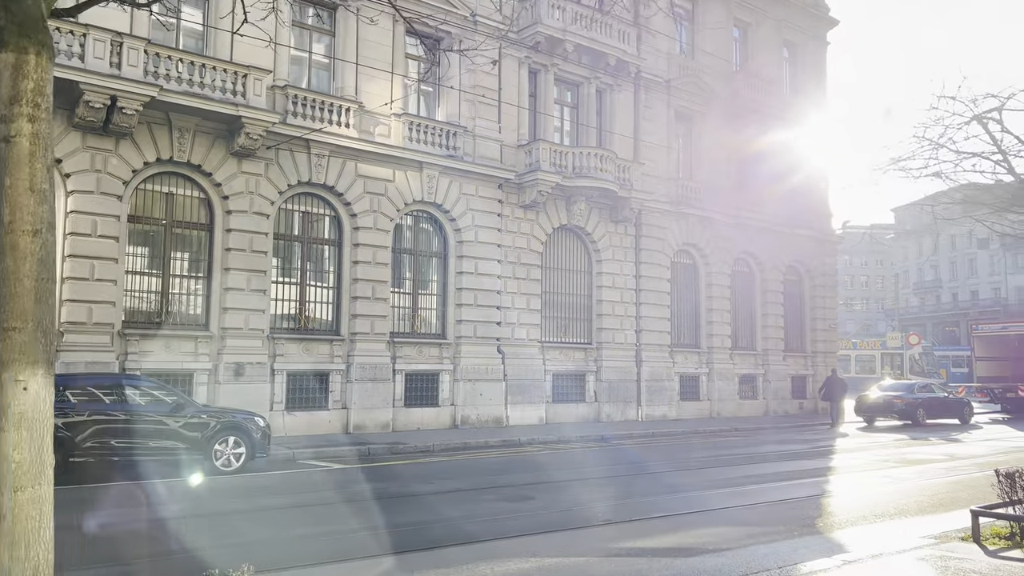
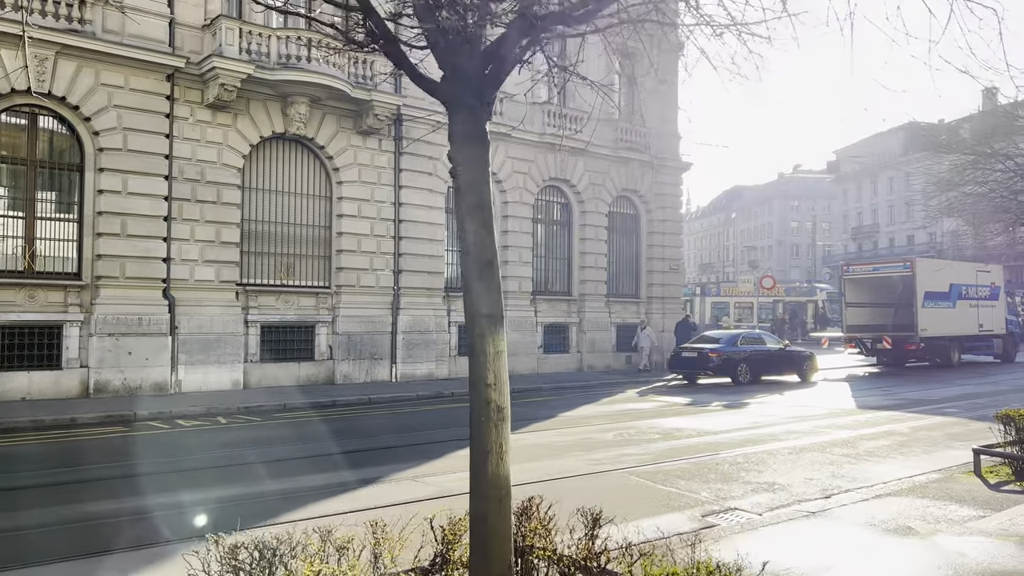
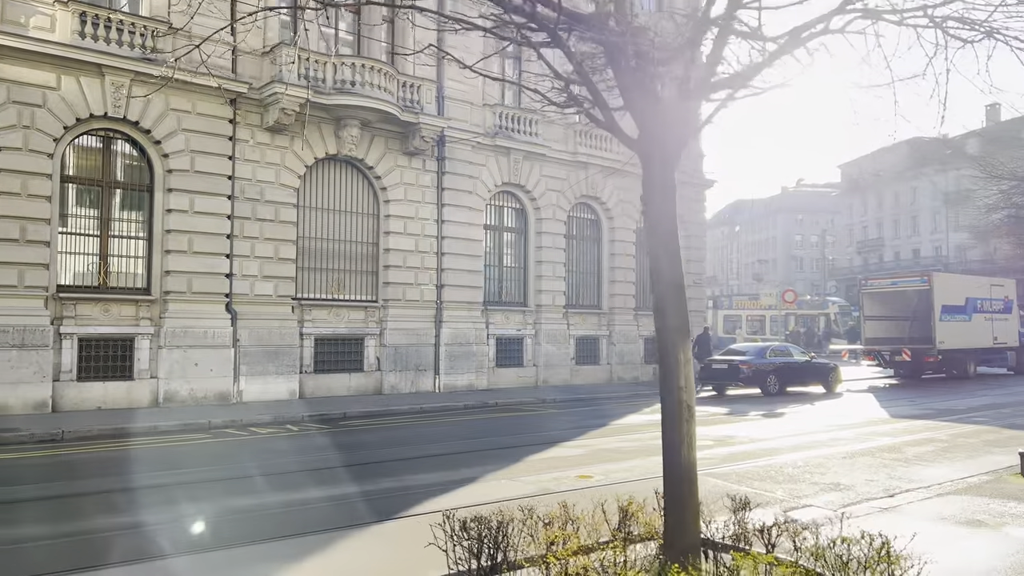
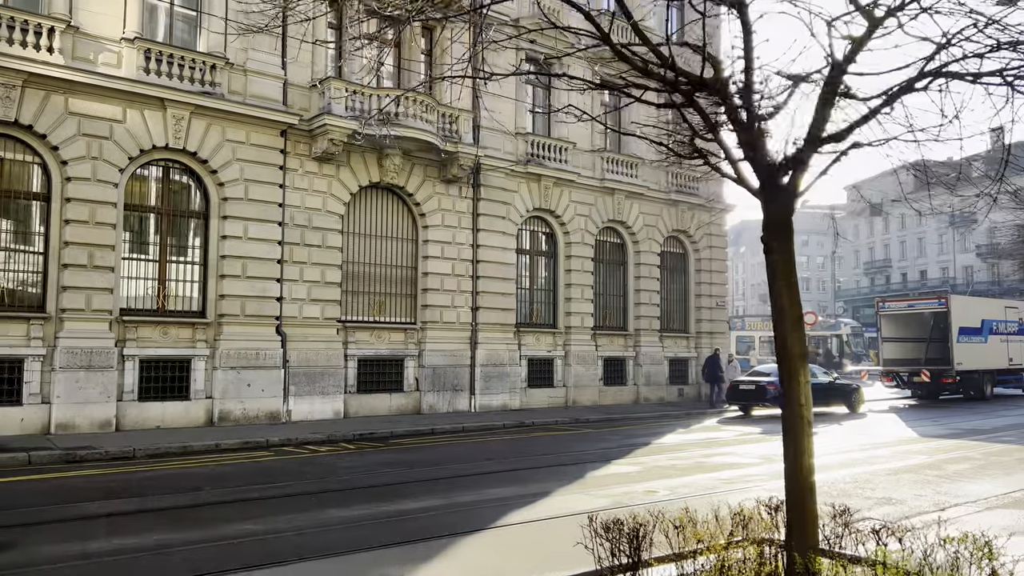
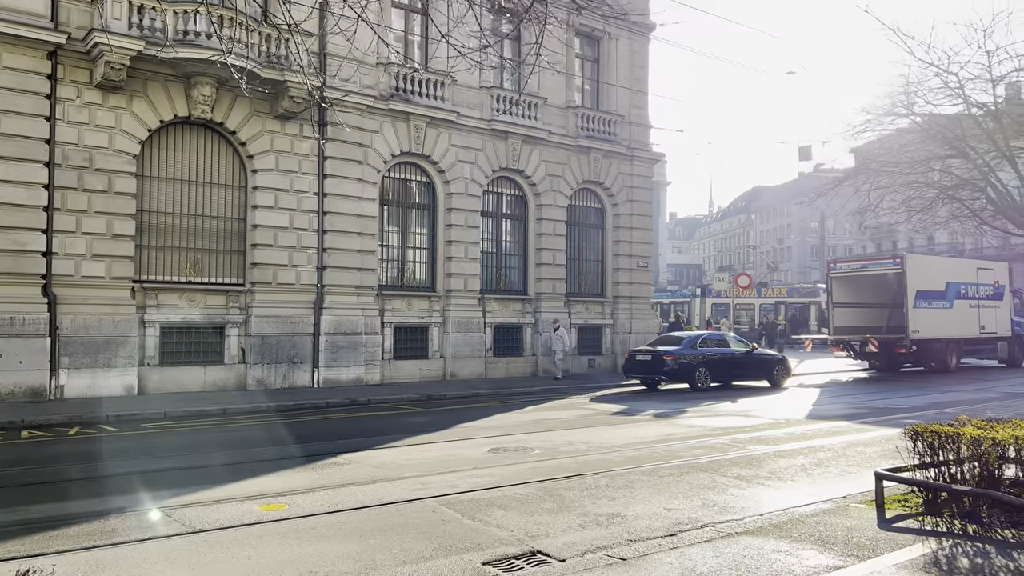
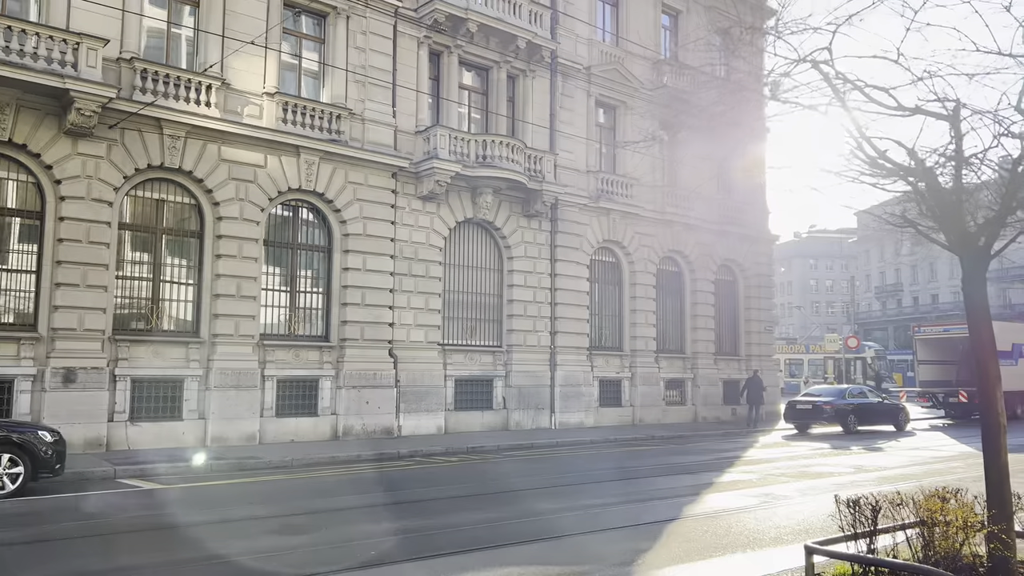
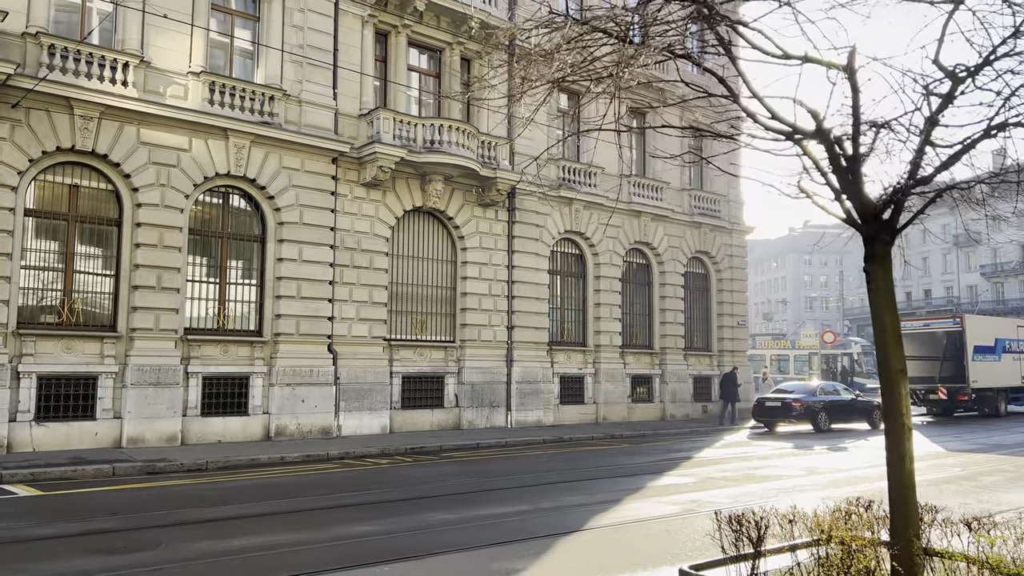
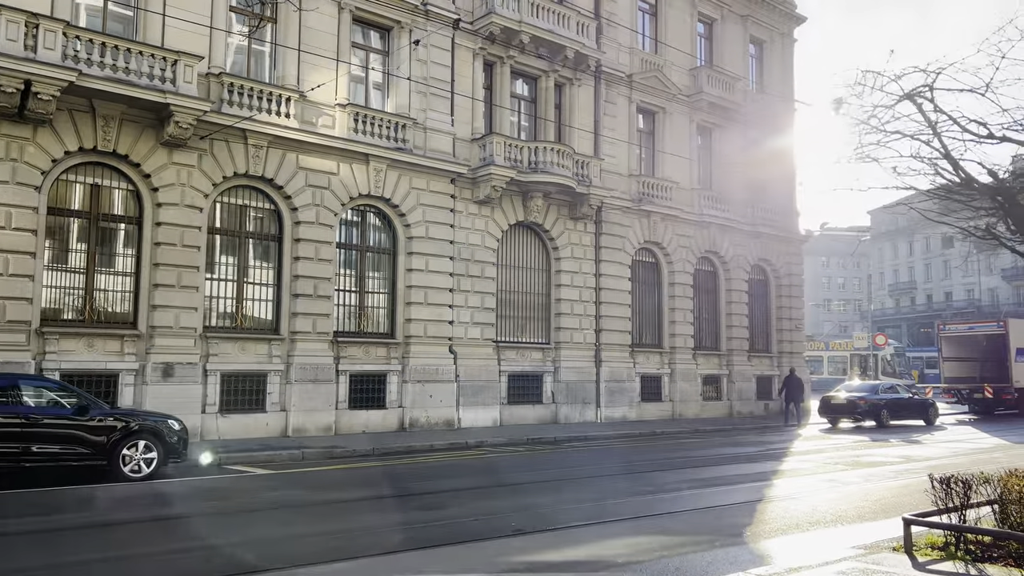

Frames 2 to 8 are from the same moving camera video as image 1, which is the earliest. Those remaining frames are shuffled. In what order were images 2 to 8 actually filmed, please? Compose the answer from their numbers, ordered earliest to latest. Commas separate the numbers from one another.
8, 6, 7, 4, 3, 2, 5
